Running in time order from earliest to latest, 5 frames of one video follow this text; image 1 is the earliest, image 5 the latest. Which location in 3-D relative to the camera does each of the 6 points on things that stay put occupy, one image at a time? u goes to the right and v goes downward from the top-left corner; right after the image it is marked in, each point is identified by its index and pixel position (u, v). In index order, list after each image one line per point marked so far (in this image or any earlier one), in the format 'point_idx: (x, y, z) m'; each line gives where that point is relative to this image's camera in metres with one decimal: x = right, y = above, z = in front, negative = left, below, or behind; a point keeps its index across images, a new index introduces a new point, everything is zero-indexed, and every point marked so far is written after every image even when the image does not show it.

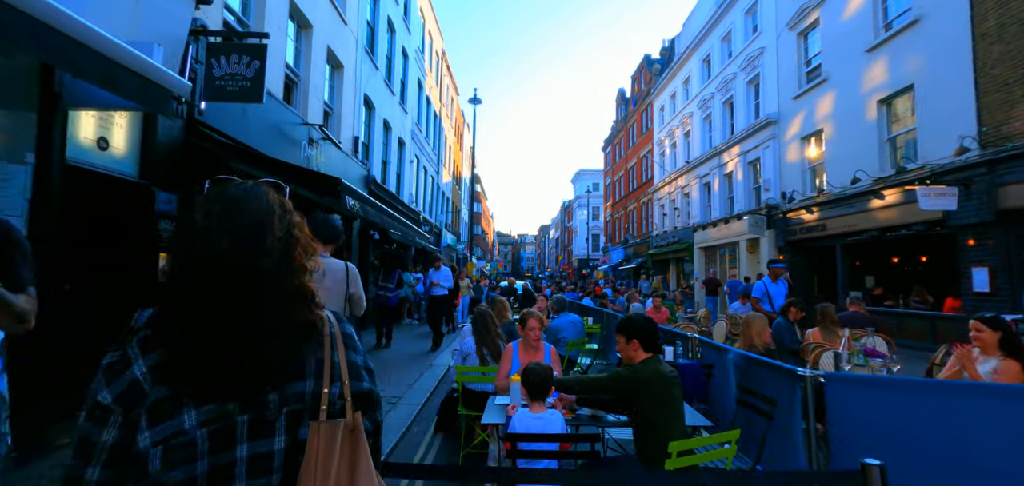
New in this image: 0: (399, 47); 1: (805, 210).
0: (-4.4, +7.7, +17.5) m
1: (+9.7, +1.1, +14.8) m
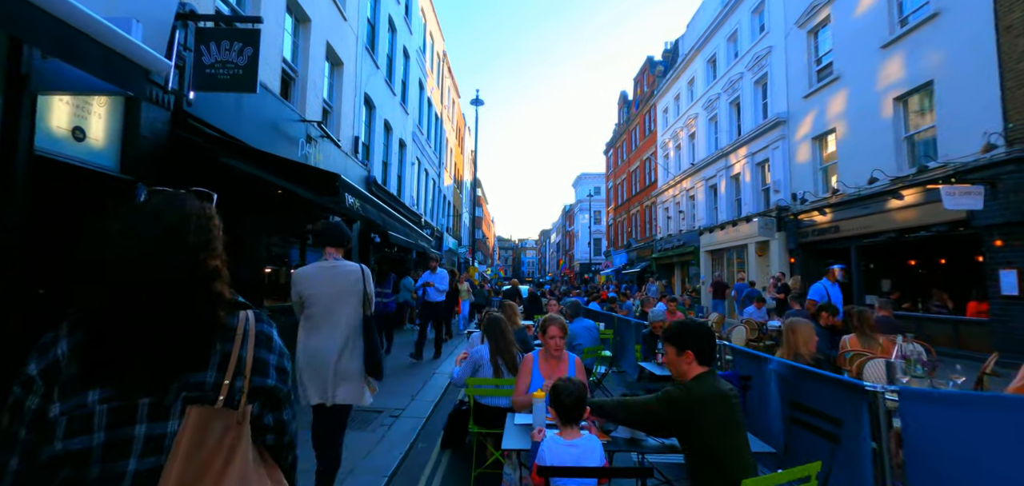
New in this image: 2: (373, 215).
0: (-4.3, +7.6, +17.2) m
1: (+9.8, +1.0, +14.4) m
2: (-2.5, +0.5, +8.1) m
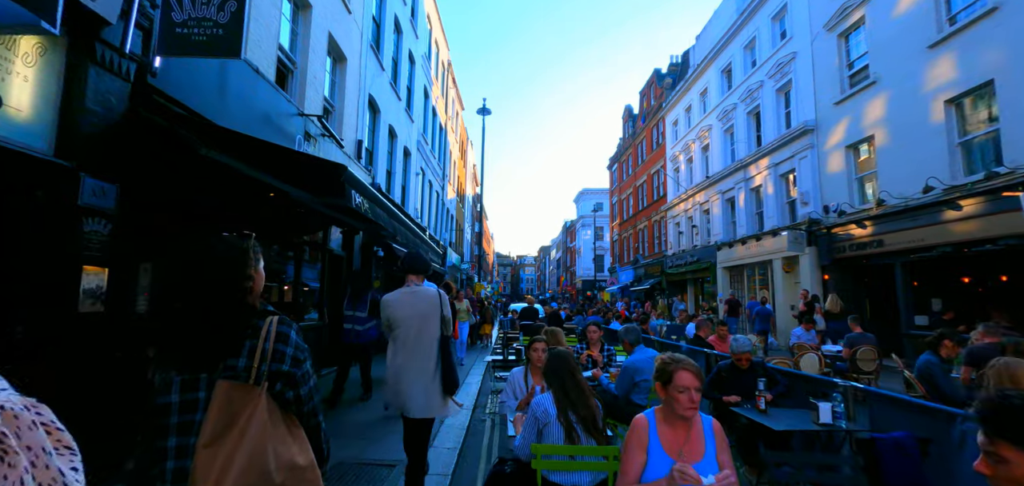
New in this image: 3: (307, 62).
0: (-3.8, +7.1, +16.3) m
1: (+10.2, +0.6, +13.3) m
2: (-2.0, +0.4, +6.9) m
3: (-4.0, +3.5, +8.7) m
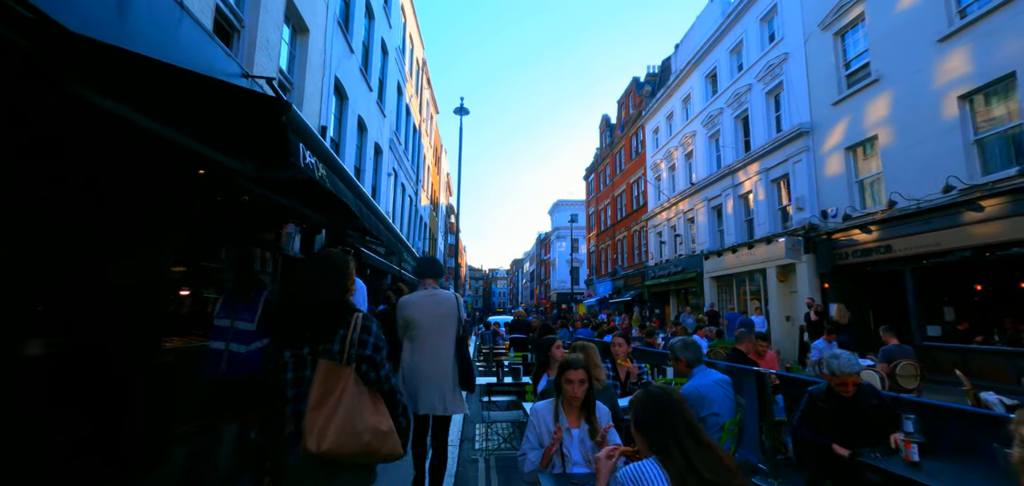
0: (-4.4, +6.9, +14.9) m
1: (+9.8, +0.4, +12.6) m
2: (-2.0, +0.4, +5.5) m
3: (-4.1, +3.5, +7.2) m
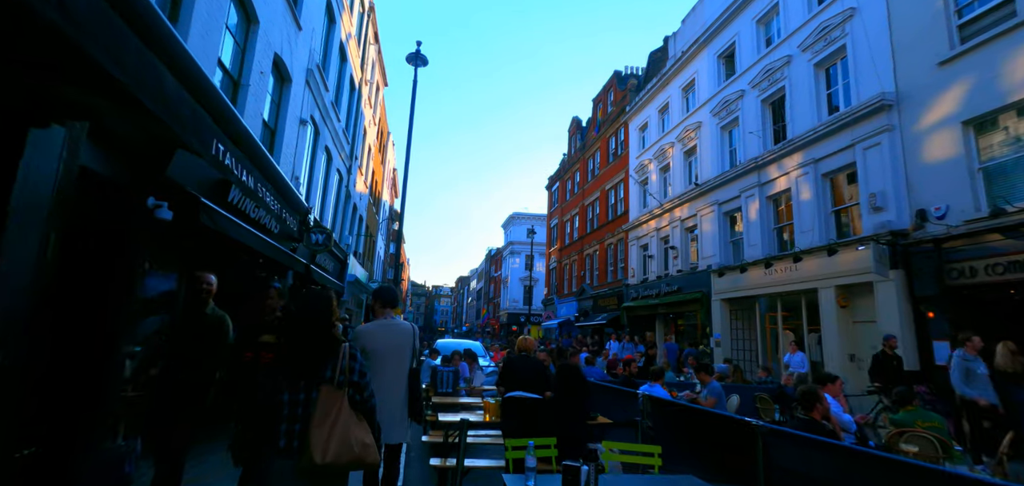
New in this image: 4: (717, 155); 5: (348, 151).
0: (-4.6, +7.4, +9.4) m
1: (+9.4, +0.2, +8.6) m
2: (-1.4, +1.3, +0.1) m
3: (-3.4, +4.4, +1.7) m
4: (+8.2, +3.5, +17.8) m
5: (-6.4, +3.6, +17.4) m
